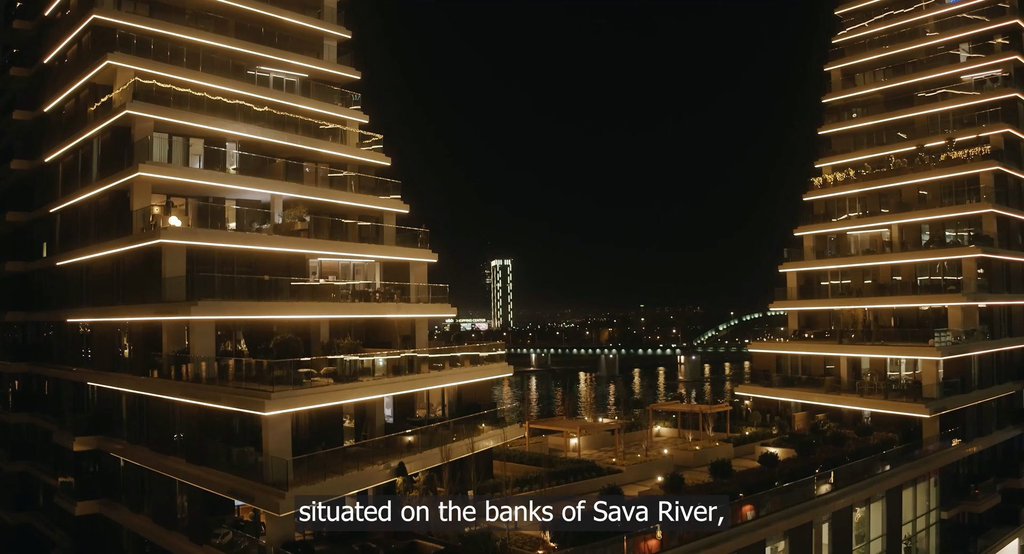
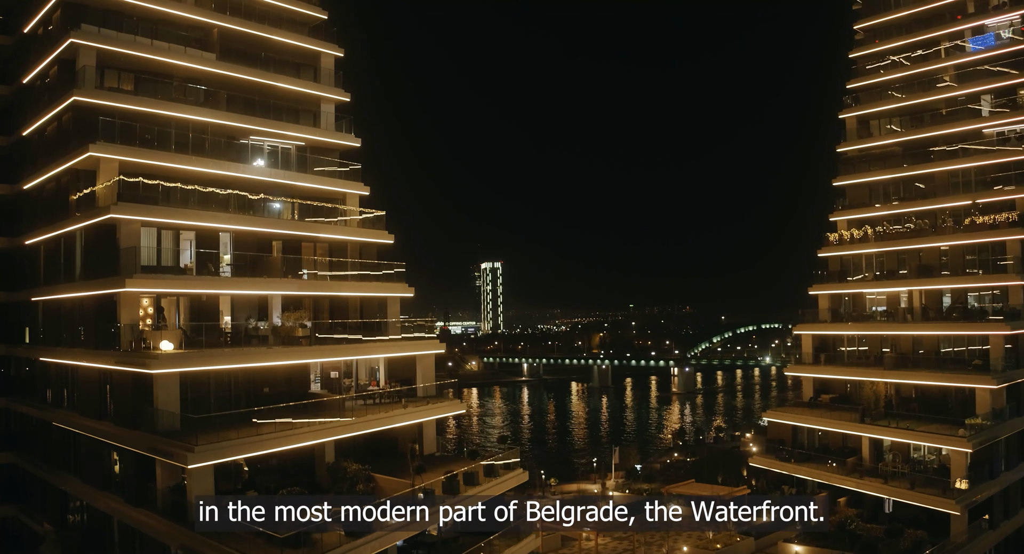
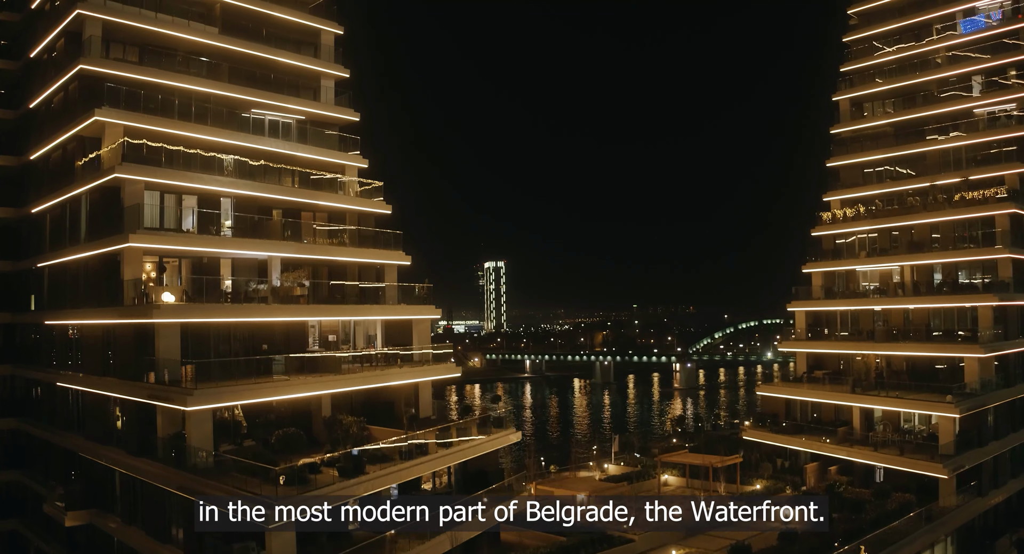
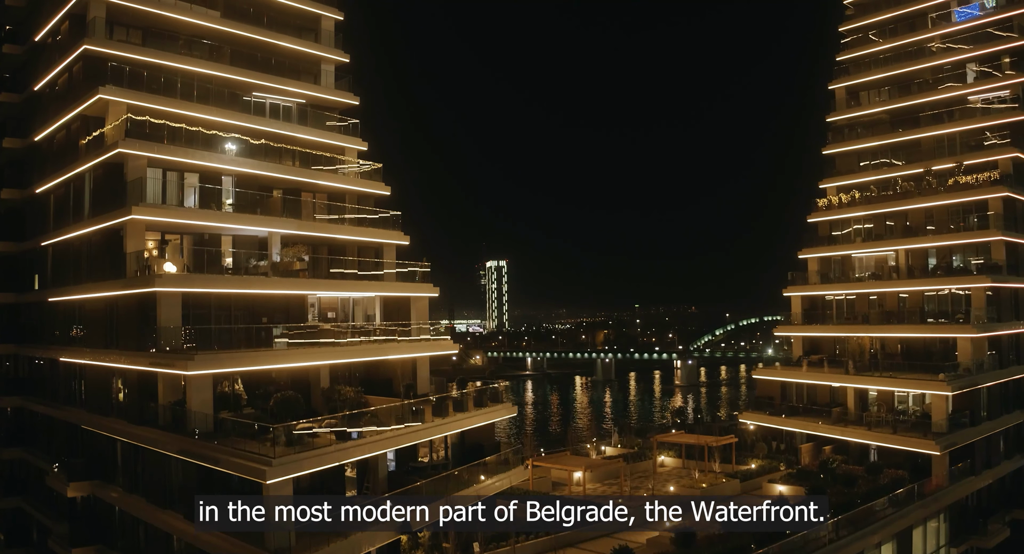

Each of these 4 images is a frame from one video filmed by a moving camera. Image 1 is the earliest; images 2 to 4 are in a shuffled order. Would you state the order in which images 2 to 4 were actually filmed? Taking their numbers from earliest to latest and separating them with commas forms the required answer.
4, 3, 2
